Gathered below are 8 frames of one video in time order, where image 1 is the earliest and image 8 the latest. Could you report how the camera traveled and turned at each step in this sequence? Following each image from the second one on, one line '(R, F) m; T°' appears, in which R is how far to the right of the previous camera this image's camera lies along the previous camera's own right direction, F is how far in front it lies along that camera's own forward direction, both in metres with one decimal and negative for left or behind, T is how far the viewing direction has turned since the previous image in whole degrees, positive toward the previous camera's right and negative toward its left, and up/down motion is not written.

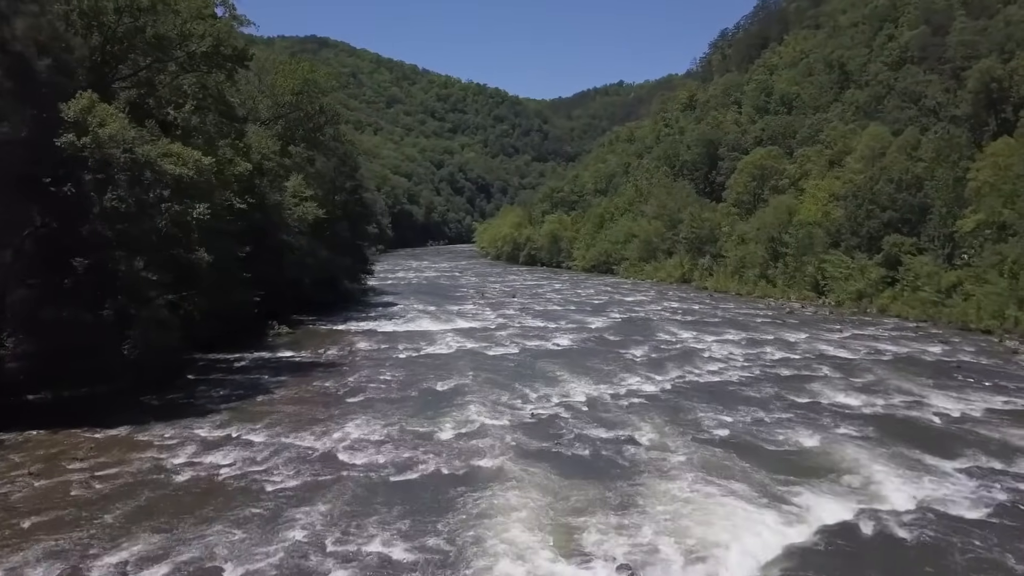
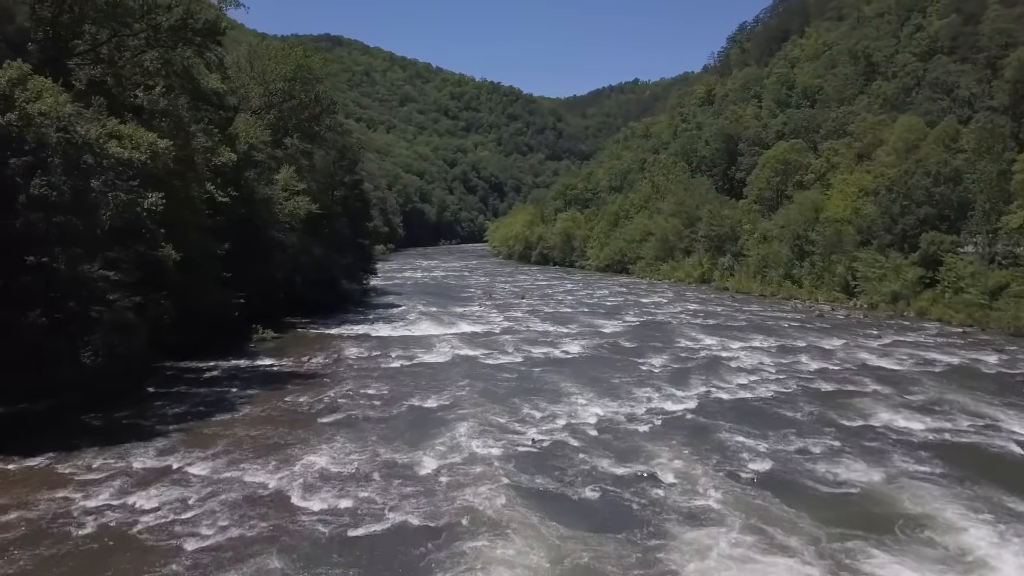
(+0.3, +2.8) m; -1°
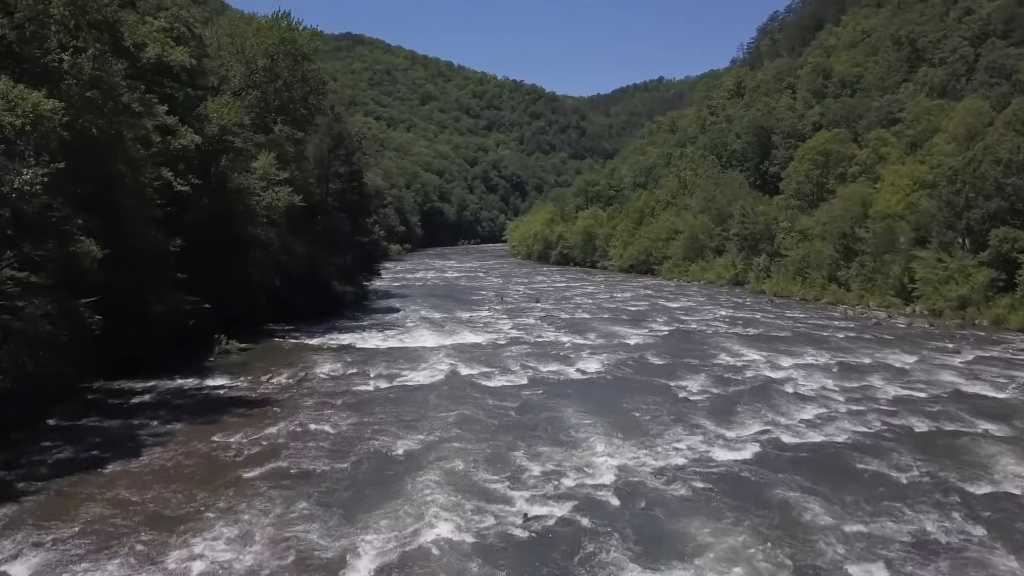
(+0.5, +4.5) m; -2°
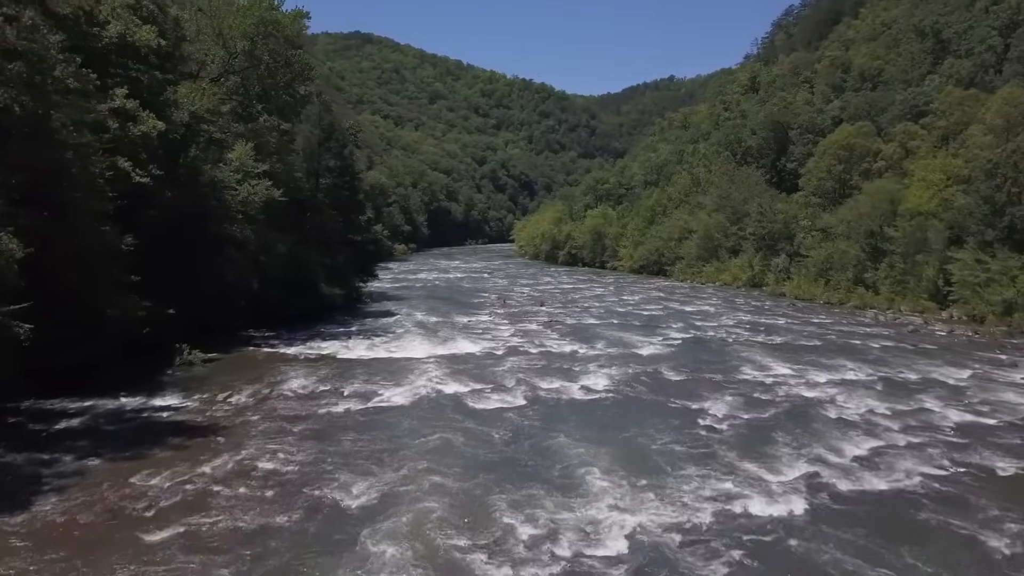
(+0.3, +2.8) m; -1°
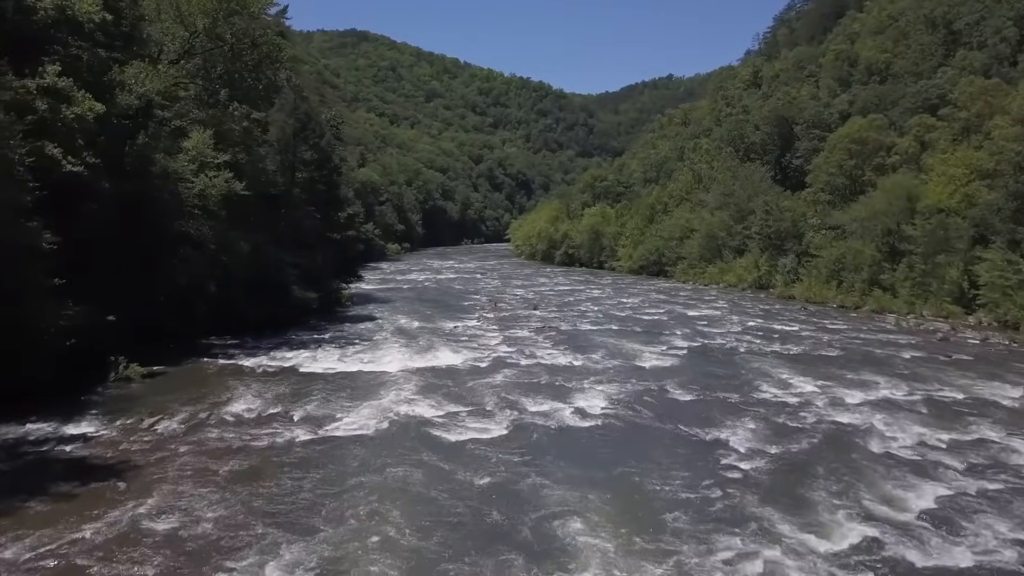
(+0.3, +2.8) m; 0°
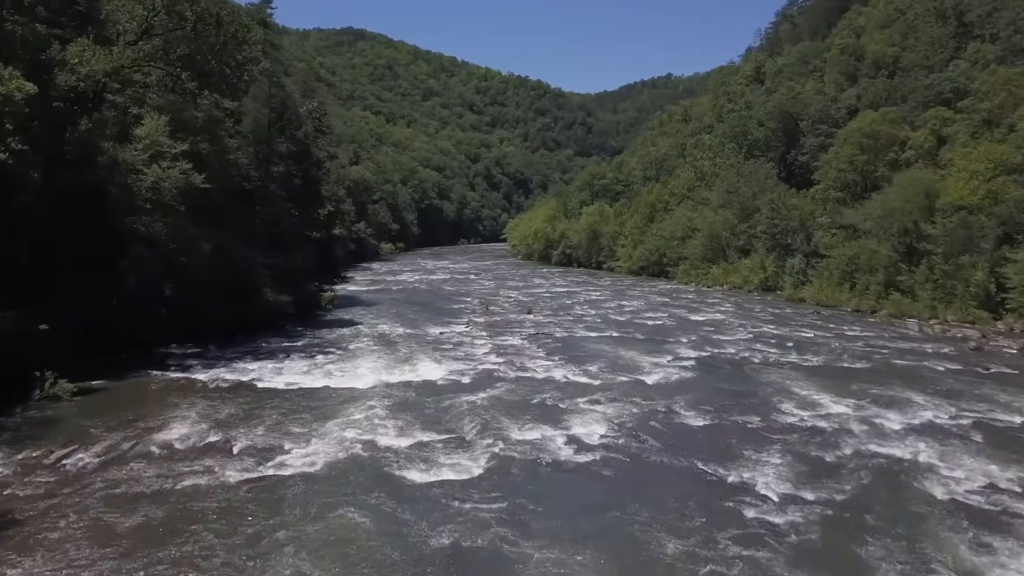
(+0.3, +2.5) m; 0°
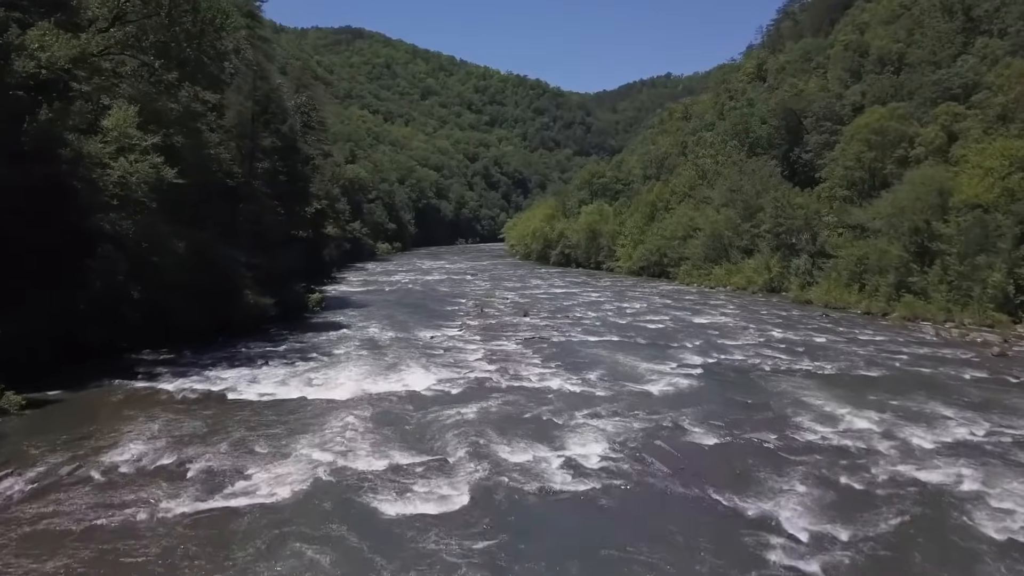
(+0.1, +1.5) m; 0°
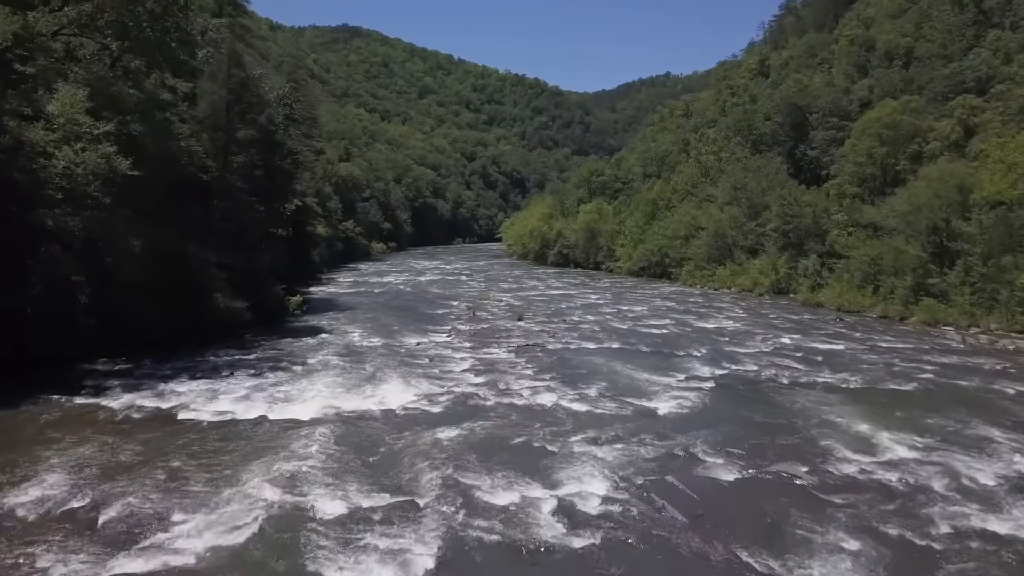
(+0.2, +2.1) m; 0°
